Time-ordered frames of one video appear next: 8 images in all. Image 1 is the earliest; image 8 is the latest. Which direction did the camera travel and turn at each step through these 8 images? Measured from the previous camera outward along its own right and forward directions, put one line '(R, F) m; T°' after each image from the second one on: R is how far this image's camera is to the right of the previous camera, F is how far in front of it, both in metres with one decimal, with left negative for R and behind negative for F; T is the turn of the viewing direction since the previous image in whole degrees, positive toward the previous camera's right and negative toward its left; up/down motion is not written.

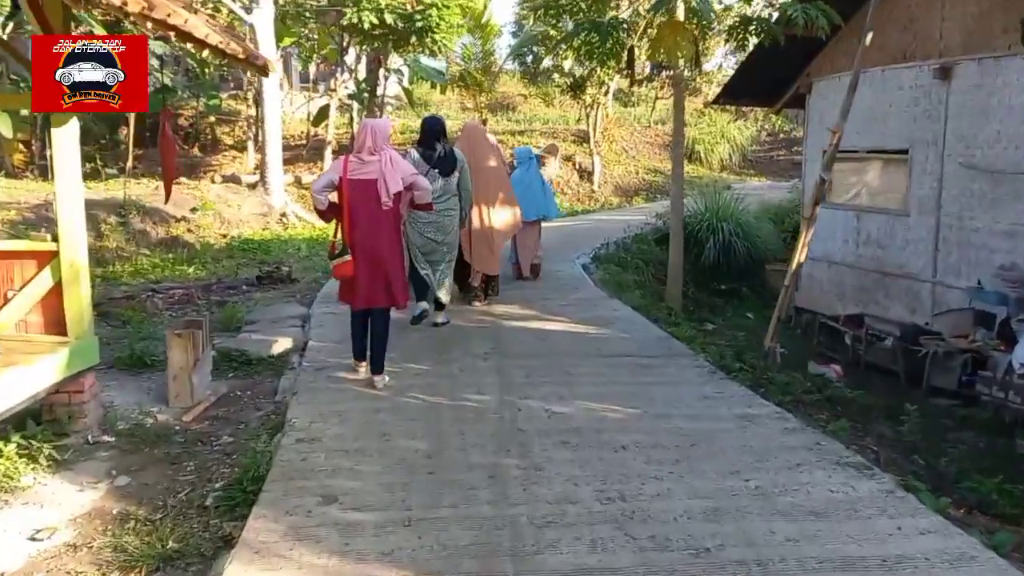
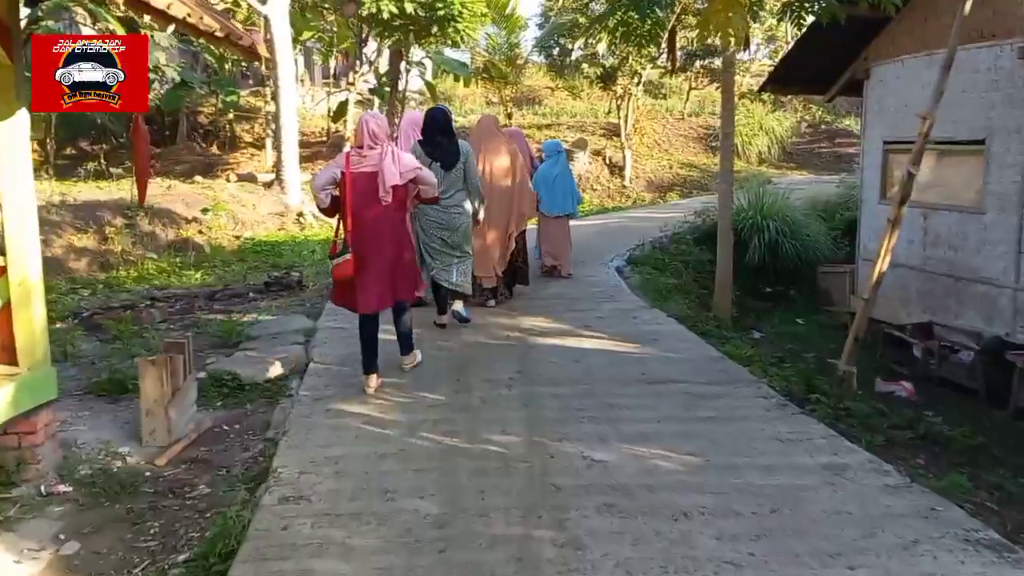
(0.0, +0.8) m; -2°
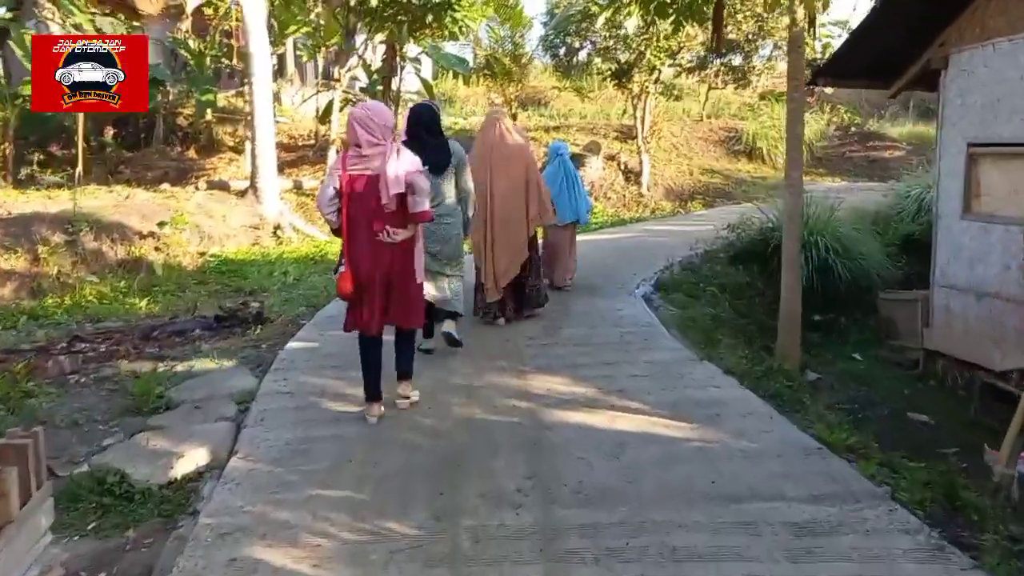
(0.0, +1.6) m; 0°
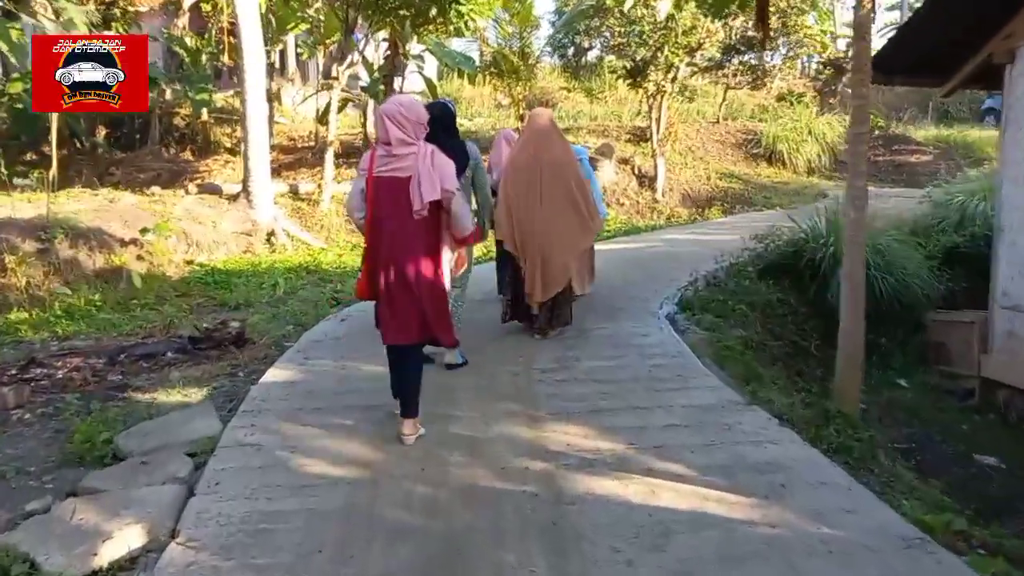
(0.0, +0.8) m; 0°
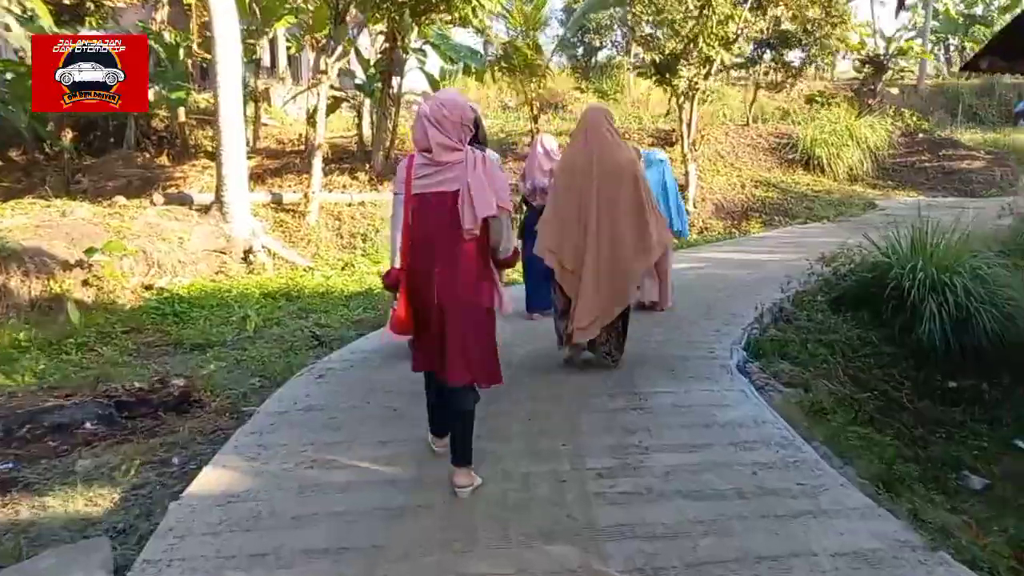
(-0.2, +1.6) m; 0°
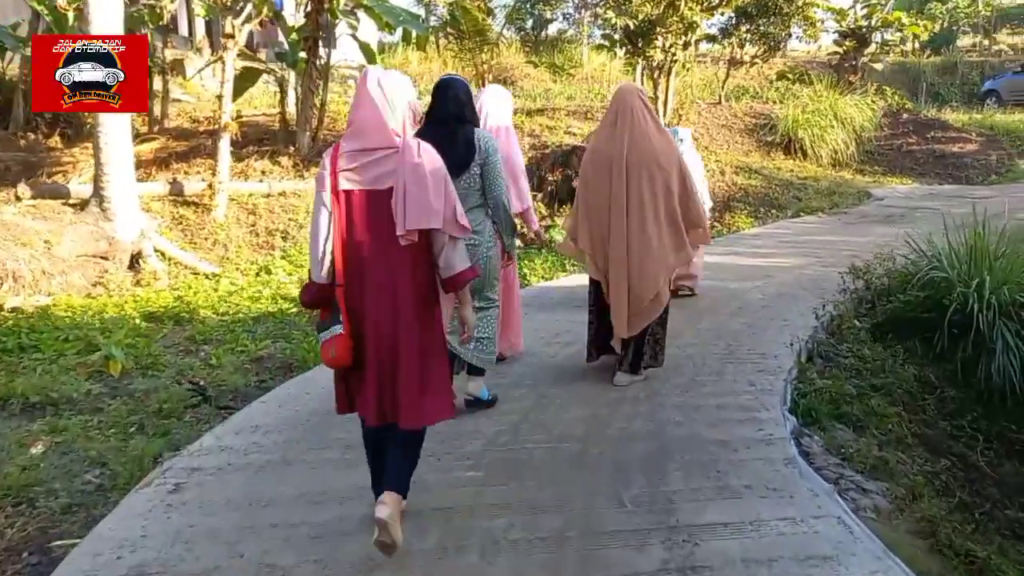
(-0.1, +1.8) m; +4°
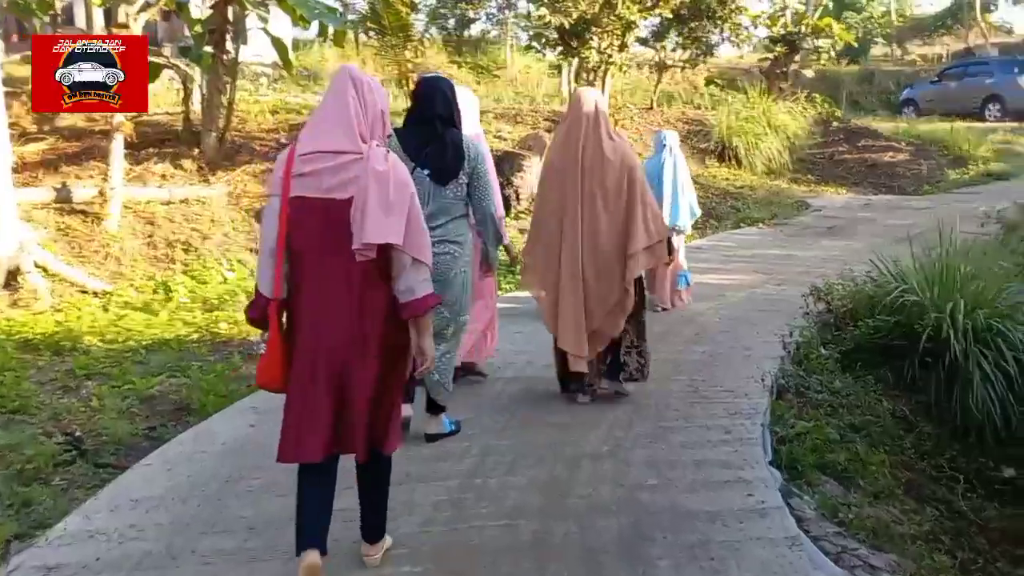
(-0.1, +0.7) m; +5°
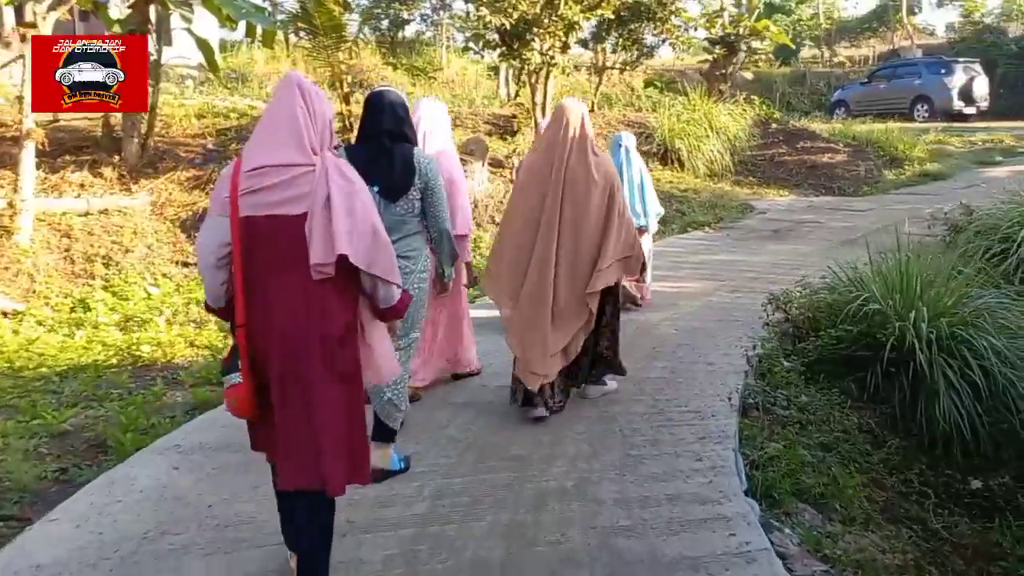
(-0.1, +0.3) m; +4°
